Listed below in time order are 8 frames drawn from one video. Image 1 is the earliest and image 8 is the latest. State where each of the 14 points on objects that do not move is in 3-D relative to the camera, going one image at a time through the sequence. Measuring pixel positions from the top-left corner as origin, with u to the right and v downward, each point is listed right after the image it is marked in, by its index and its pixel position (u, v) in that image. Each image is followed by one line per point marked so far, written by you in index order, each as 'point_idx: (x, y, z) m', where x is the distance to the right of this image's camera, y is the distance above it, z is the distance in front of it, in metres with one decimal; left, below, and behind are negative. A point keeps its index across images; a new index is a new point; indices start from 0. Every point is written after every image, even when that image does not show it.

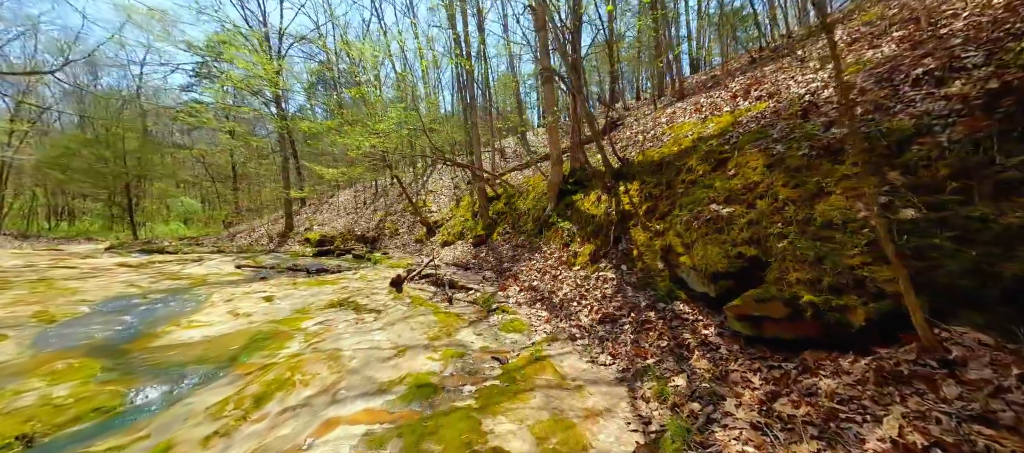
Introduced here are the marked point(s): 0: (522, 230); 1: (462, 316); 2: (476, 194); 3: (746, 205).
0: (+0.3, -0.2, +12.7) m
1: (-1.1, -1.9, +7.6) m
2: (-2.0, +1.8, +19.7) m
3: (+3.5, +0.3, +5.2) m
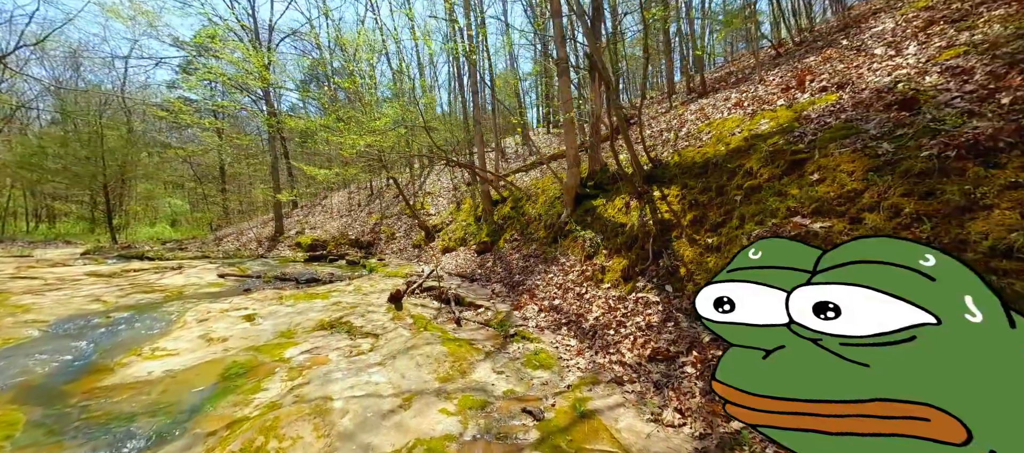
0: (+0.7, -0.4, +11.6) m
1: (-0.7, -2.2, +6.5) m
2: (-1.8, +1.5, +18.5) m
3: (+3.9, +0.1, +4.1) m
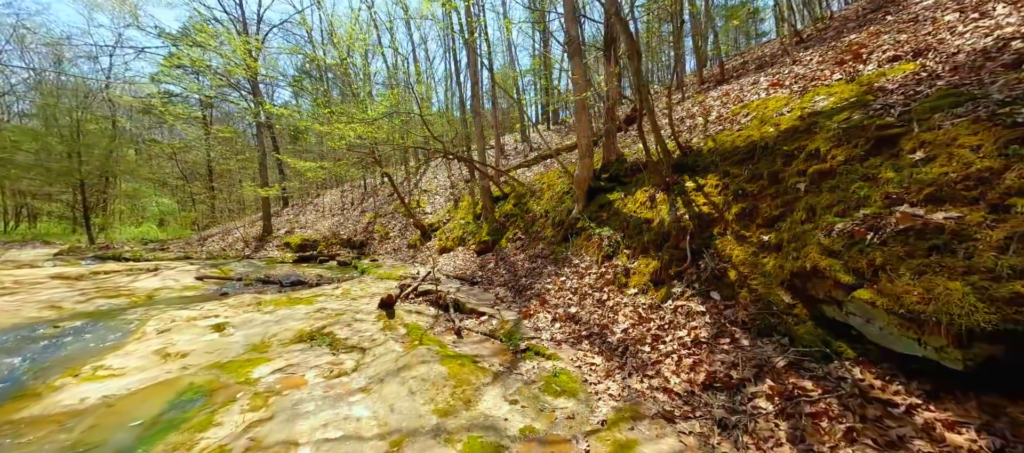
0: (+0.8, -0.3, +10.5) m
1: (-0.5, -2.1, +5.4) m
2: (-1.7, +1.6, +17.4) m
3: (+4.1, +0.2, +3.1) m
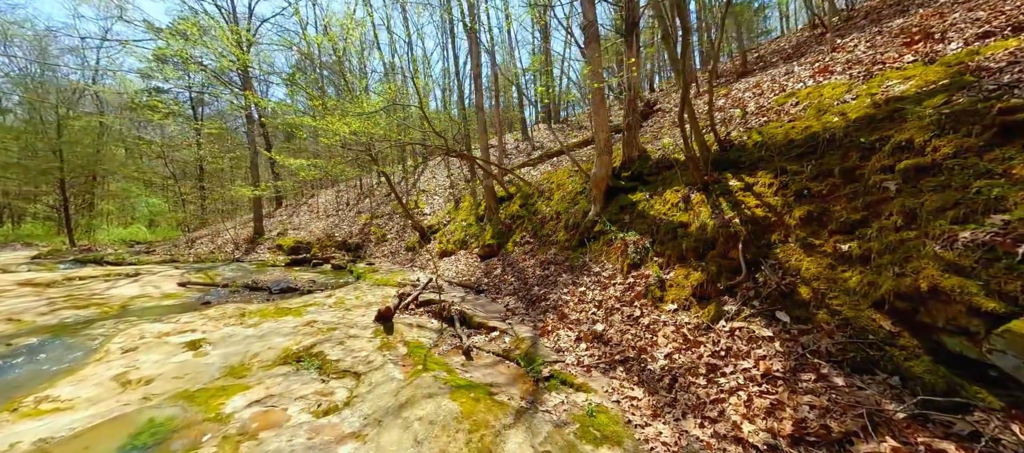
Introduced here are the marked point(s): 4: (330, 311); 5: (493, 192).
0: (+1.1, -0.4, +9.7) m
1: (-0.2, -2.2, +4.6) m
2: (-1.5, +1.5, +16.6) m
3: (+4.5, +0.1, +2.3) m
4: (-4.6, -2.1, +8.9) m
5: (-0.7, +1.3, +13.7) m
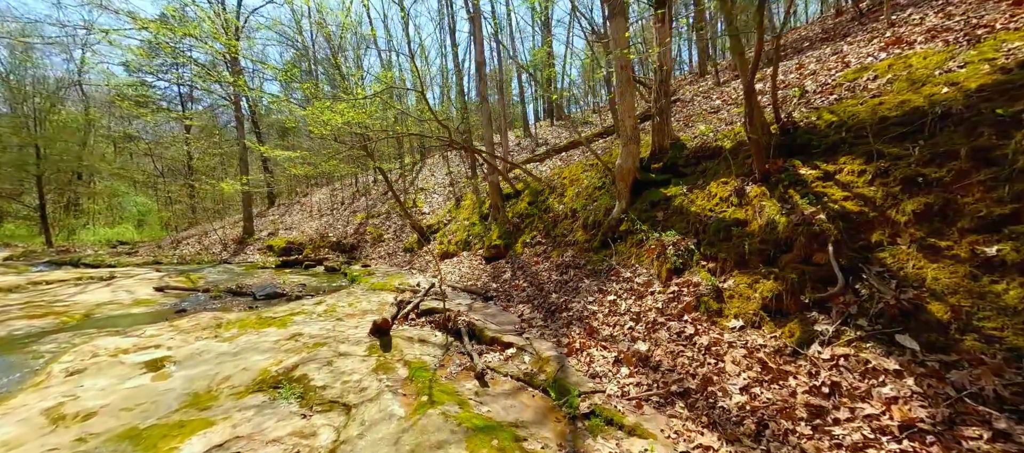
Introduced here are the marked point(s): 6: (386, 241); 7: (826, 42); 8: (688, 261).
0: (+1.4, -0.4, +8.7) m
1: (+0.1, -2.1, +3.5) m
2: (-1.3, +1.5, +15.5) m
3: (+4.8, +0.1, +1.3) m
4: (-4.3, -2.1, +7.9) m
5: (-0.5, +1.4, +12.7) m
6: (-6.4, -0.7, +18.1) m
7: (+8.2, +4.8, +9.3) m
8: (+2.7, -0.5, +5.5) m
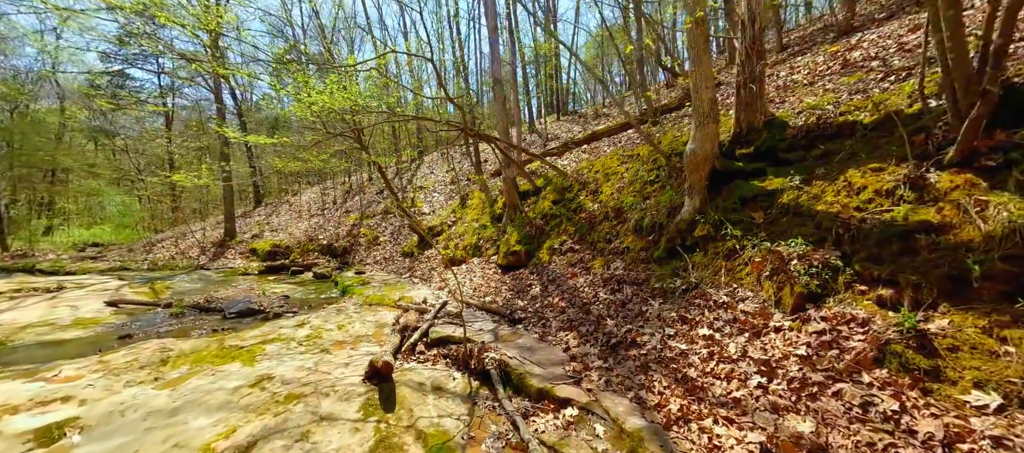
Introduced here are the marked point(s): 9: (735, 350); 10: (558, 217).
0: (+2.0, -0.5, +6.9) m
1: (+0.8, -2.2, +1.8) m
2: (-0.8, +1.5, +13.7) m
3: (+5.5, +0.1, -0.4) m
4: (-3.6, -2.2, +6.0) m
5: (+0.1, +1.3, +10.9) m
6: (-5.9, -0.8, +16.2) m
7: (+8.9, +4.8, +7.6) m
8: (+3.4, -0.6, +3.8) m
9: (+2.5, -1.4, +4.0) m
10: (+1.2, +0.2, +9.1) m
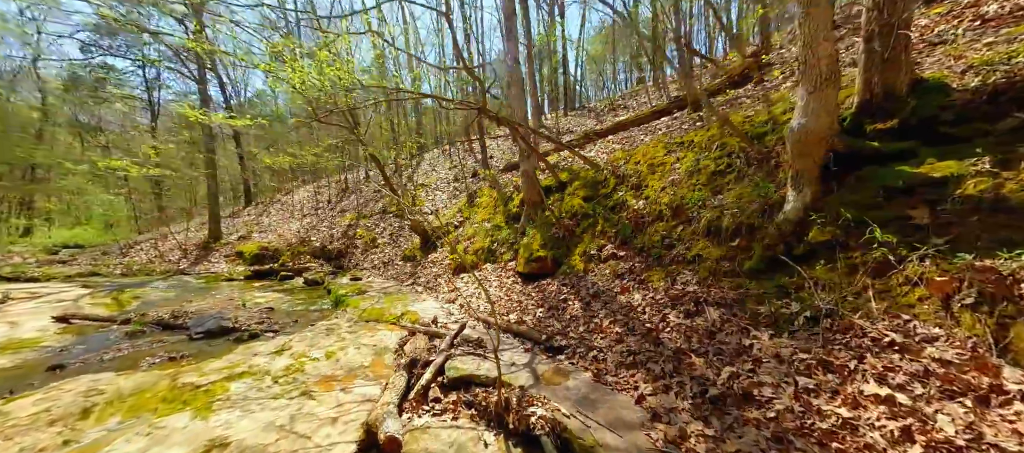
0: (+2.5, -0.5, +5.4) m
1: (+1.4, -2.2, +0.3) m
2: (-0.2, +1.4, +12.2) m
3: (+6.2, 0.0, -1.9) m
4: (-3.1, -2.2, +4.5) m
5: (+0.6, +1.2, +9.4) m
6: (-5.4, -0.8, +14.7) m
7: (+9.4, +4.7, +6.2) m
8: (+4.0, -0.6, +2.3) m
9: (+3.1, -1.4, +2.5) m
10: (+1.8, +0.2, +7.7) m
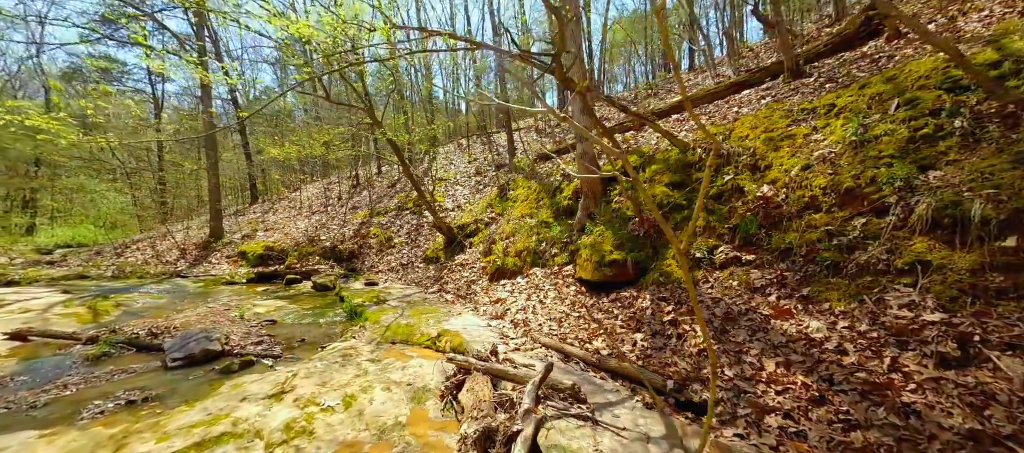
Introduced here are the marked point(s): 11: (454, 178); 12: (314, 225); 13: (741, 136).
0: (+3.7, -0.4, +3.6) m
1: (+2.5, -2.1, -1.6) m
2: (+1.0, +1.5, +10.4) m
3: (+7.1, +0.1, -3.8) m
4: (-2.0, -2.1, +2.8) m
5: (+1.8, +1.3, +7.6) m
6: (-4.2, -0.8, +13.0) m
7: (+10.6, +4.8, +4.2) m
8: (+5.0, -0.5, +0.4) m
9: (+4.1, -1.3, +0.6) m
10: (+2.9, +0.3, +5.8) m
11: (-2.7, +2.3, +16.7) m
12: (-9.4, +0.1, +16.8) m
13: (+4.0, +1.5, +6.1) m
